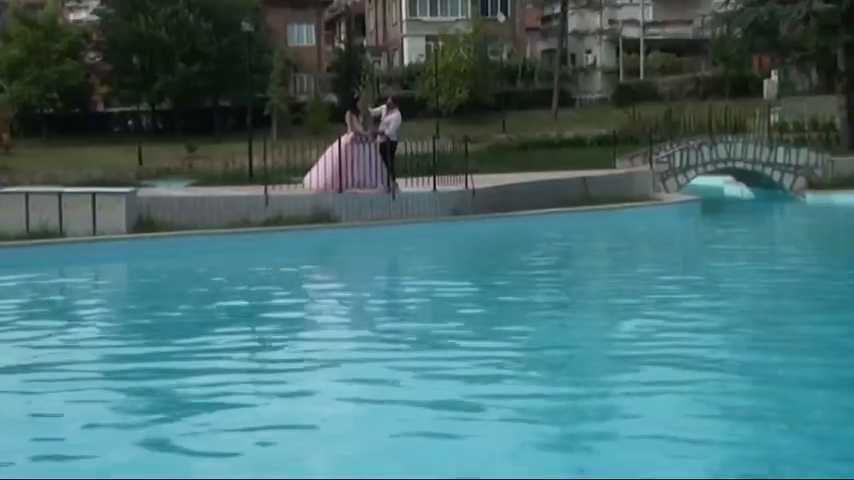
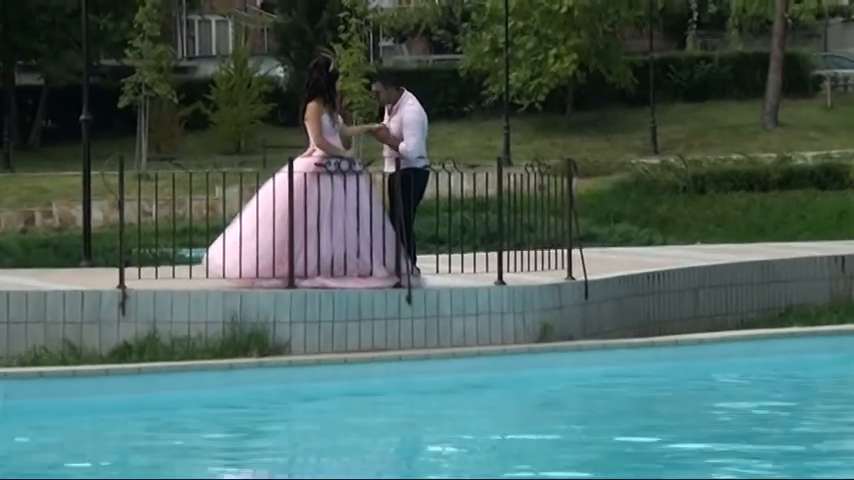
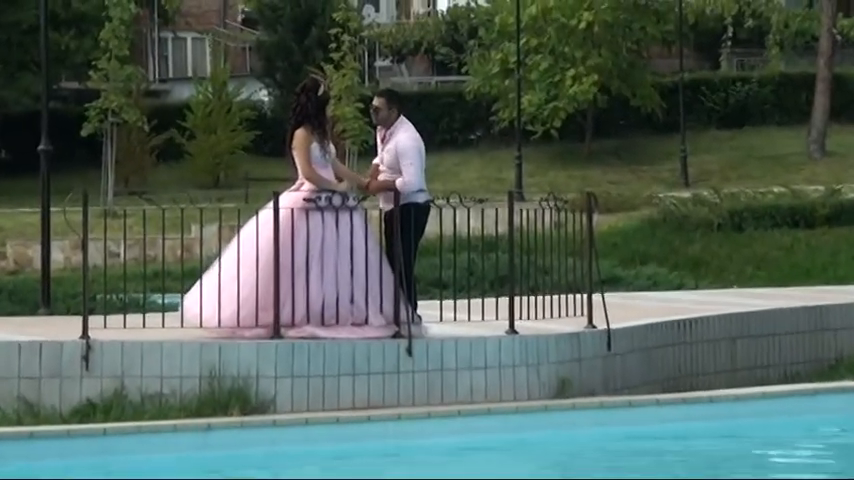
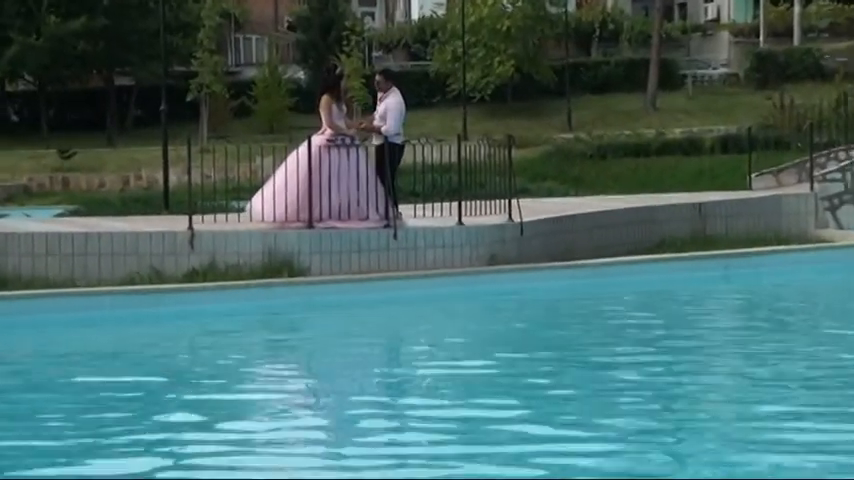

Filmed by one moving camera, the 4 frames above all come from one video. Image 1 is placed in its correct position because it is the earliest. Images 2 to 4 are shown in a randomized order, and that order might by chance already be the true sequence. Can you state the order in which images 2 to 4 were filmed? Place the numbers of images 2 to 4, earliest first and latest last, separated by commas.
4, 2, 3
